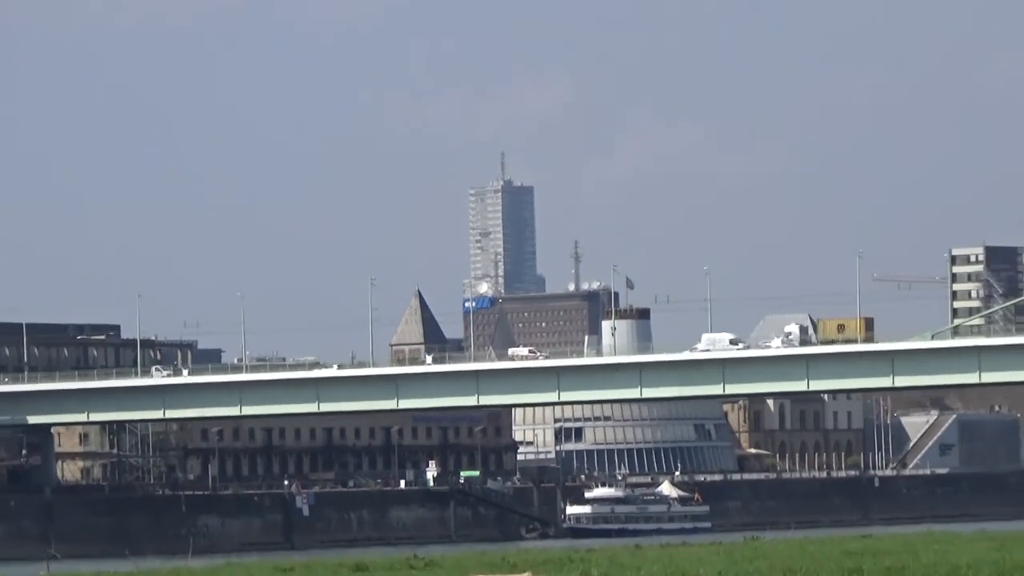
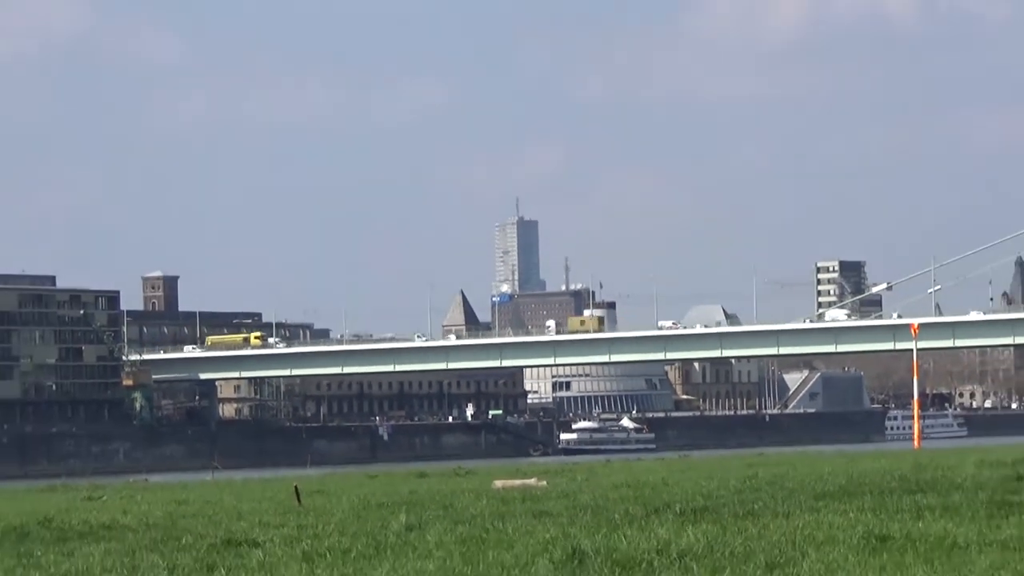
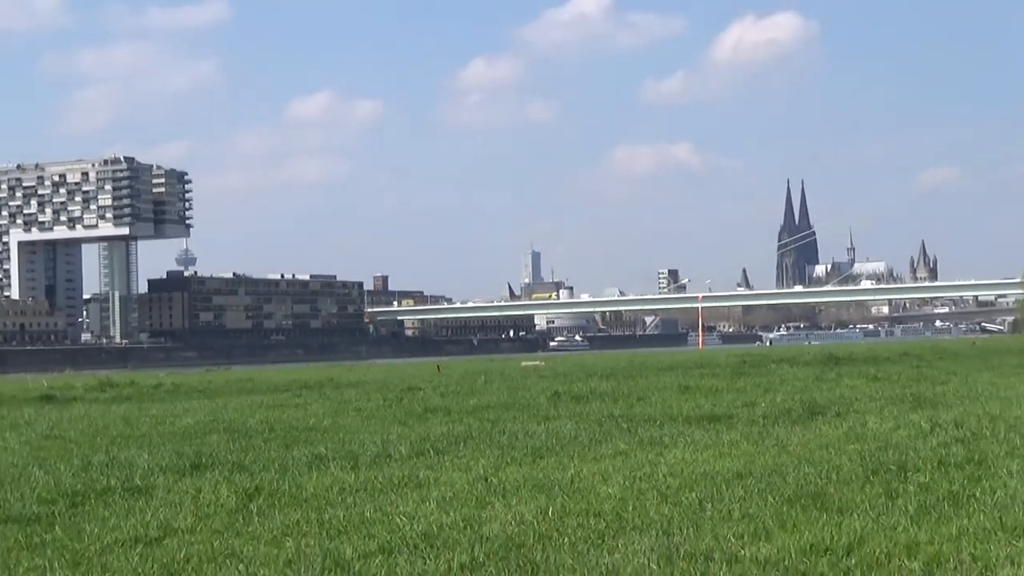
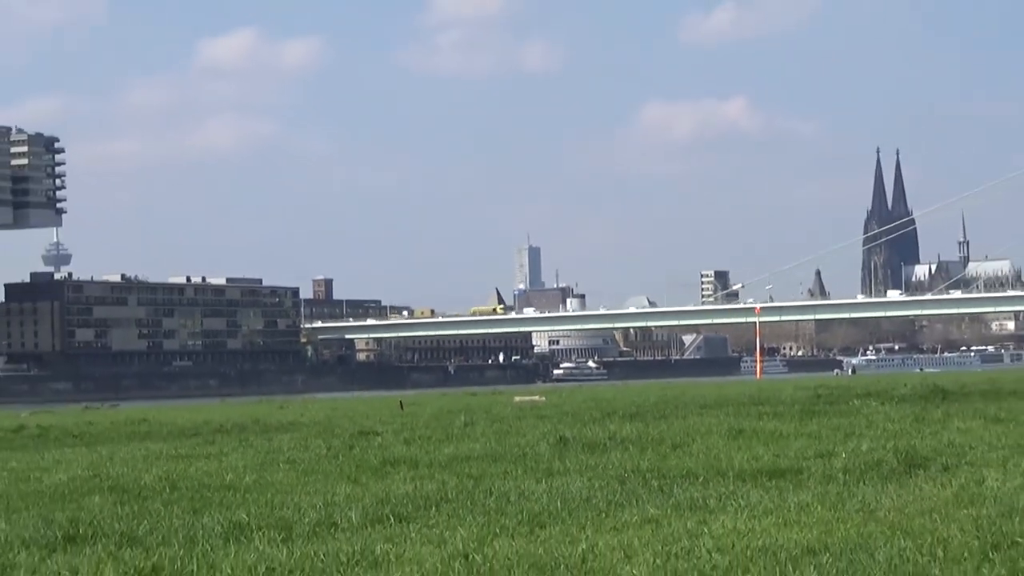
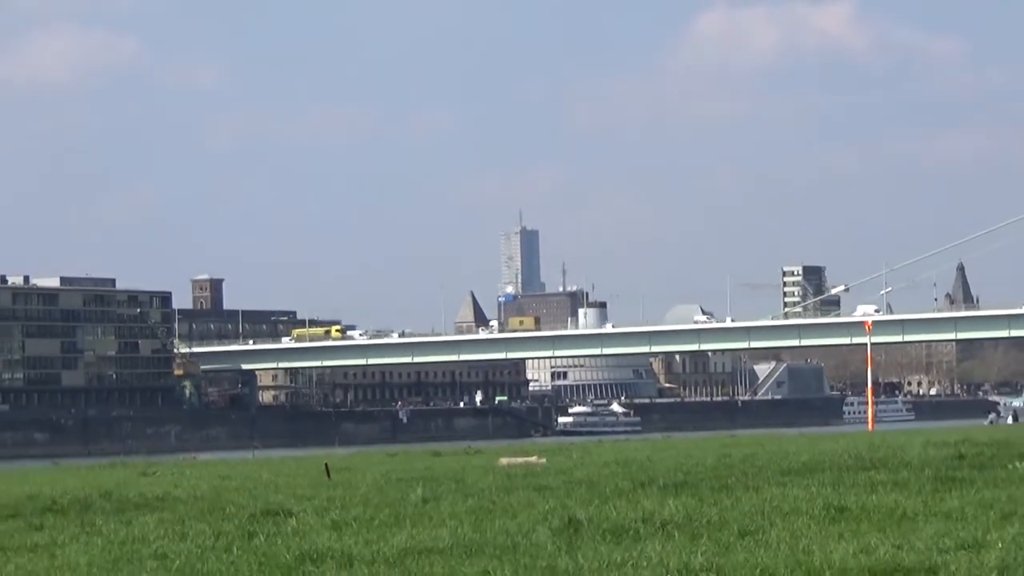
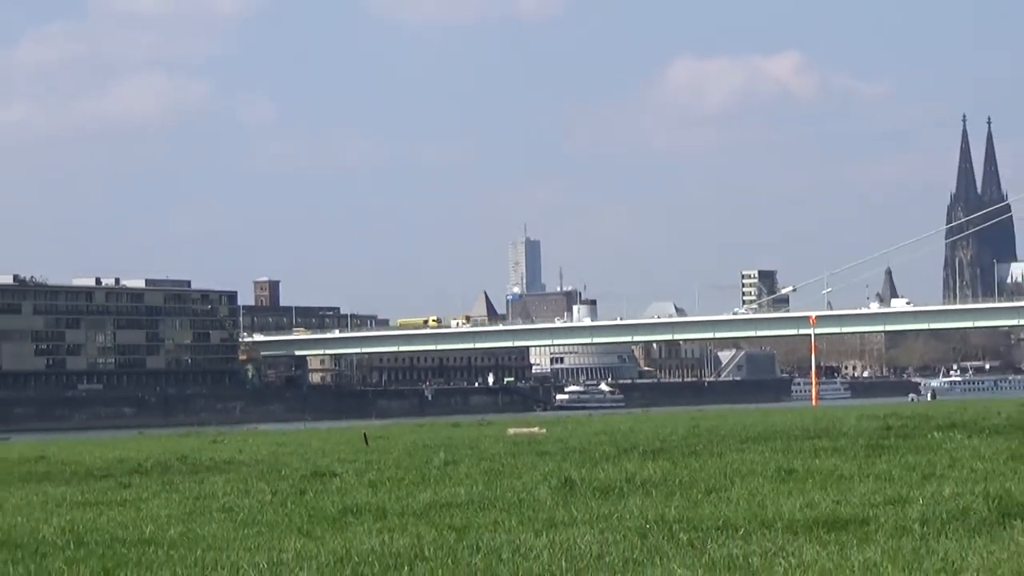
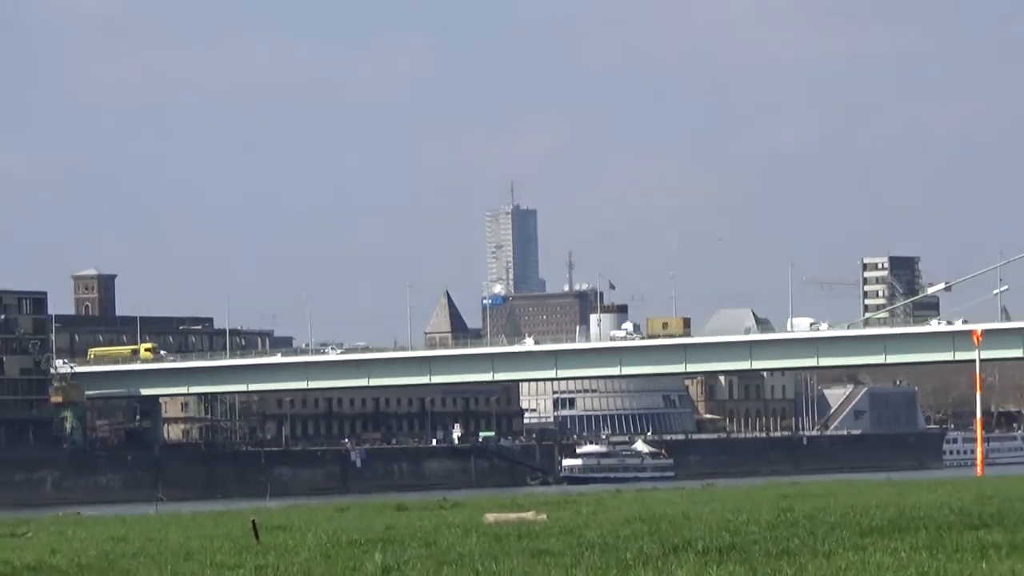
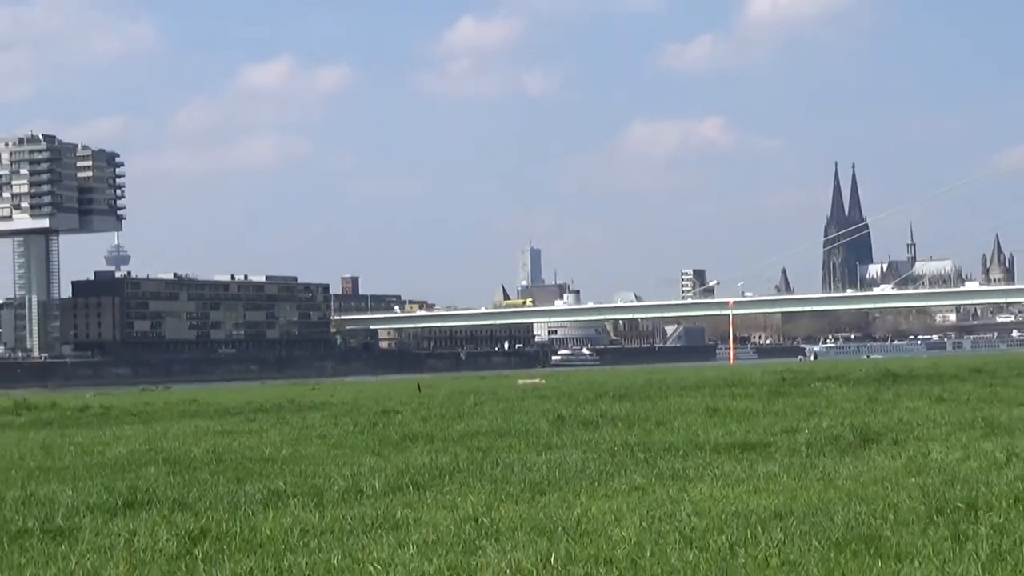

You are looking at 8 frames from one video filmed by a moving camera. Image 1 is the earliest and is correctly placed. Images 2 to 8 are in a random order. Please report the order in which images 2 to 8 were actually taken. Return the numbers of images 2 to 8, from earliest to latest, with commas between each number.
7, 2, 5, 6, 4, 8, 3
